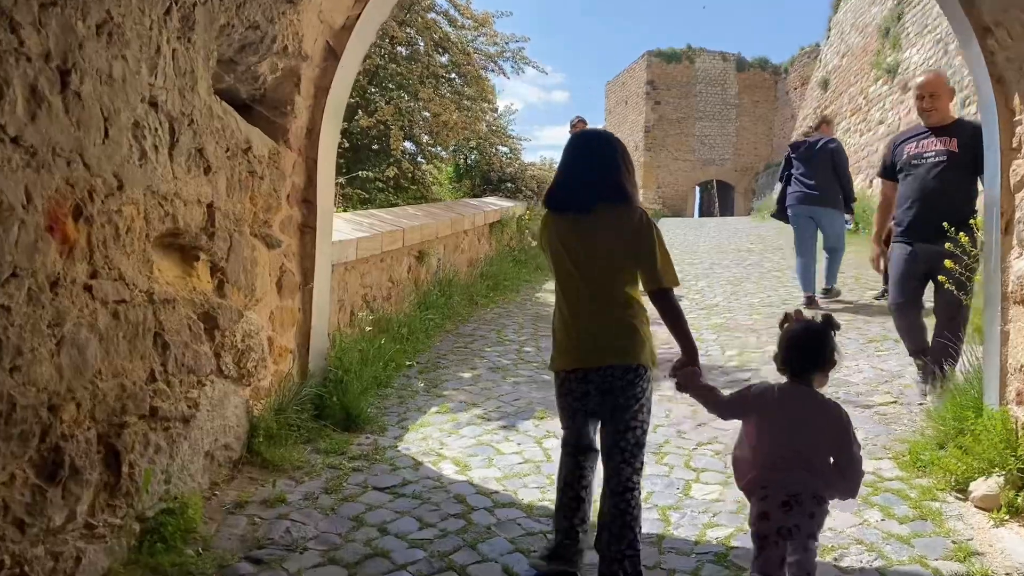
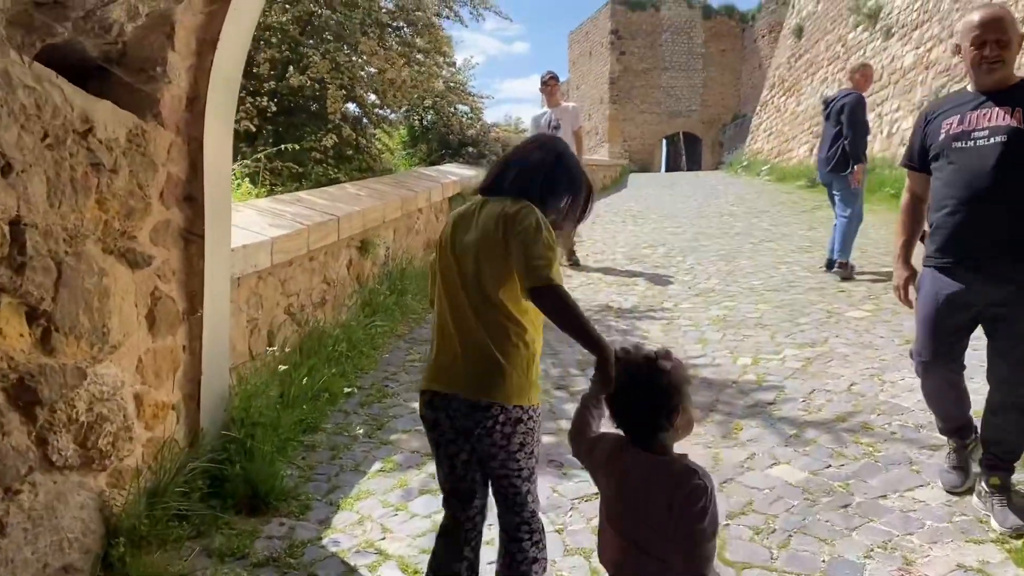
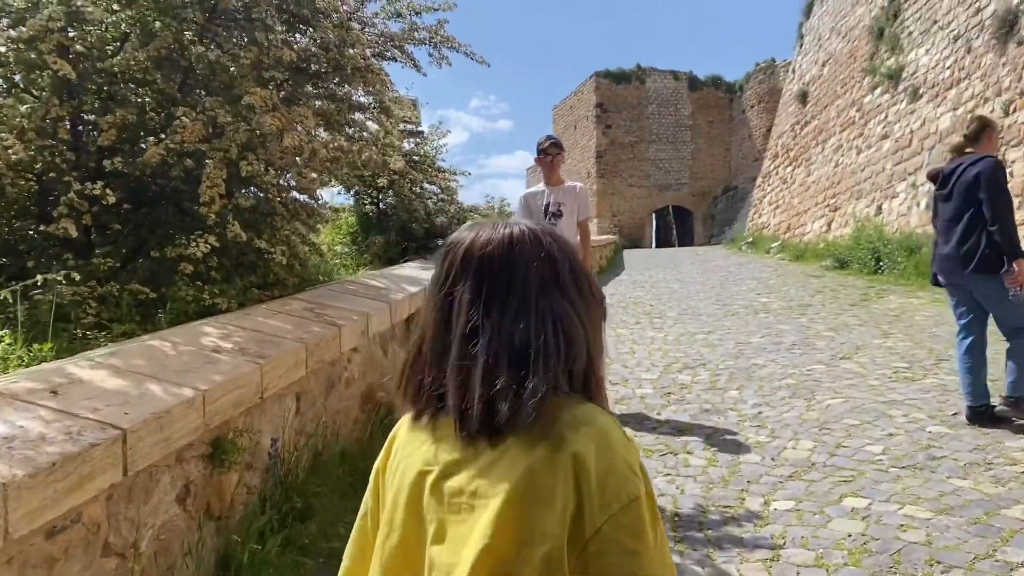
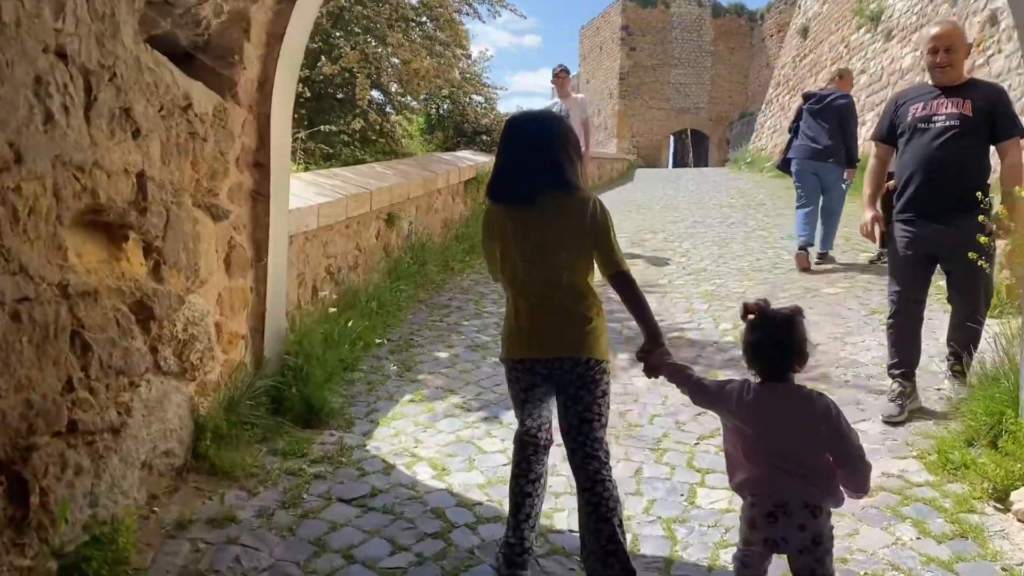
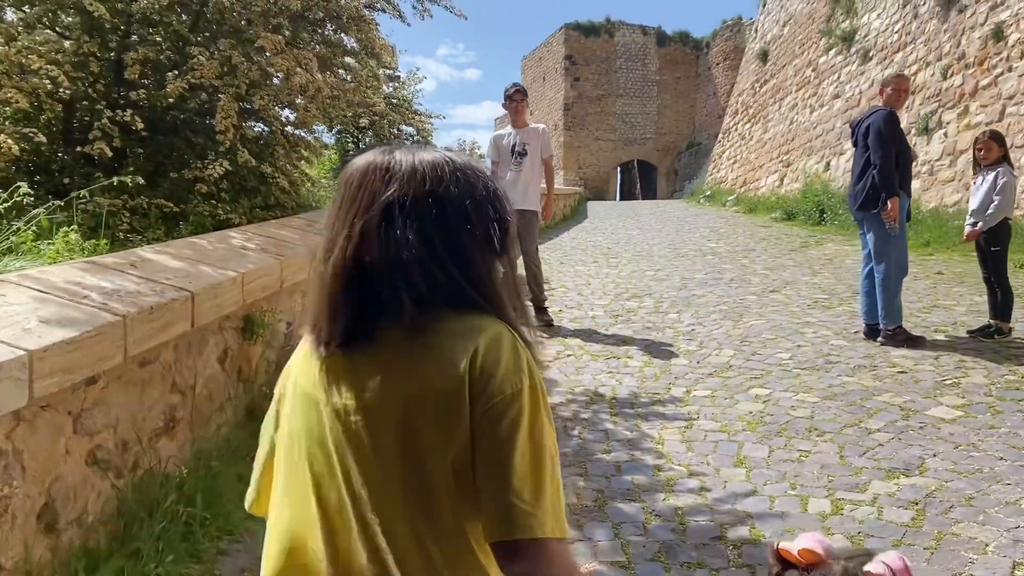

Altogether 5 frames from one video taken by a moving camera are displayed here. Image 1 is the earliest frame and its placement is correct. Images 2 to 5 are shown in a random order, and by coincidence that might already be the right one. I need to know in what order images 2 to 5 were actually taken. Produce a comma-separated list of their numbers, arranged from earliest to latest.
4, 2, 5, 3
